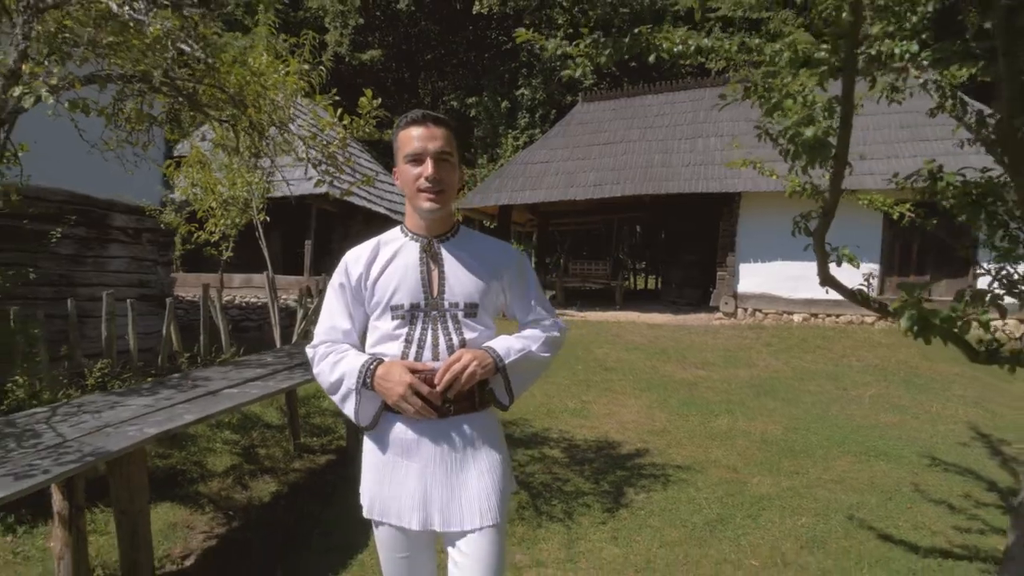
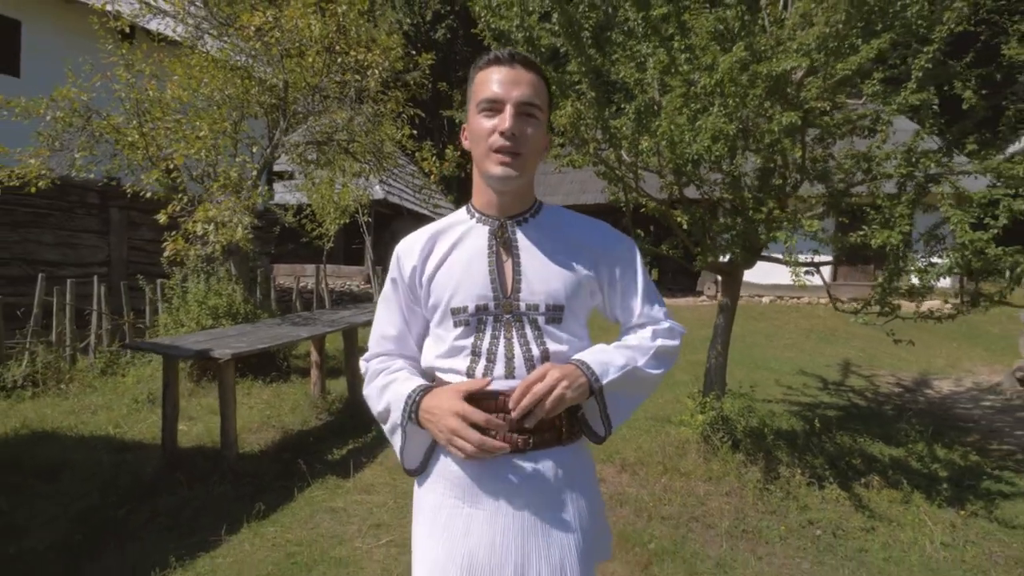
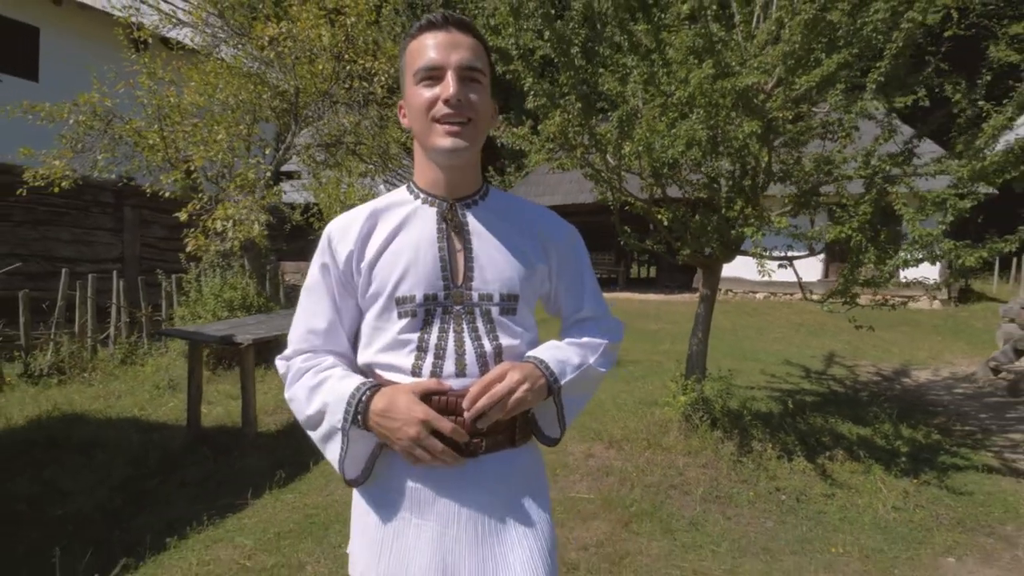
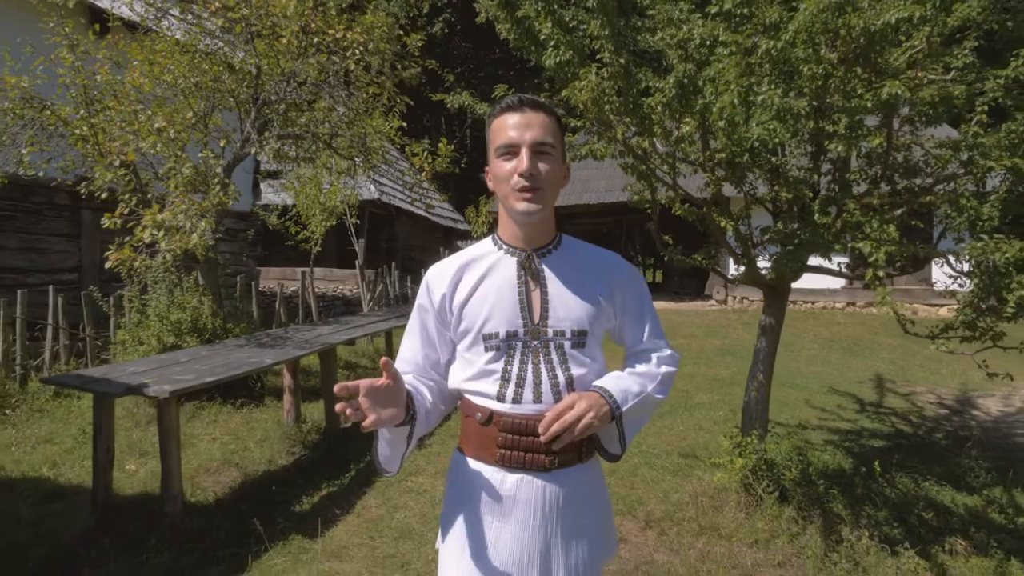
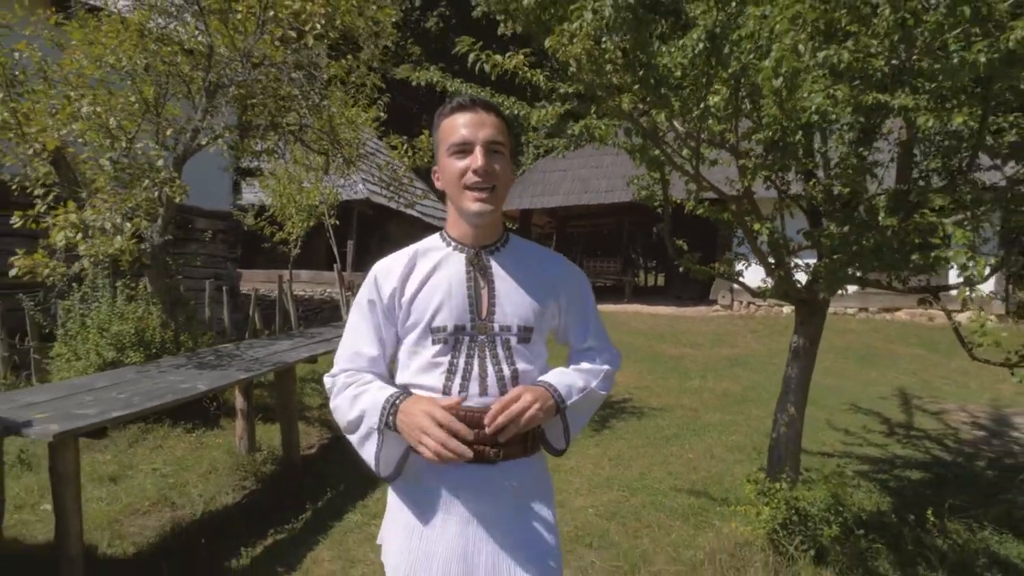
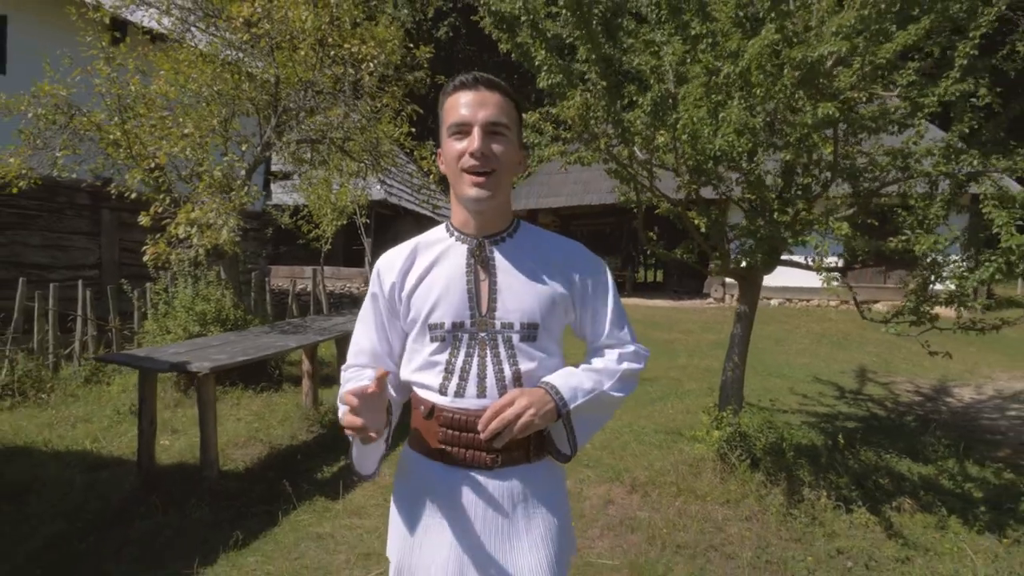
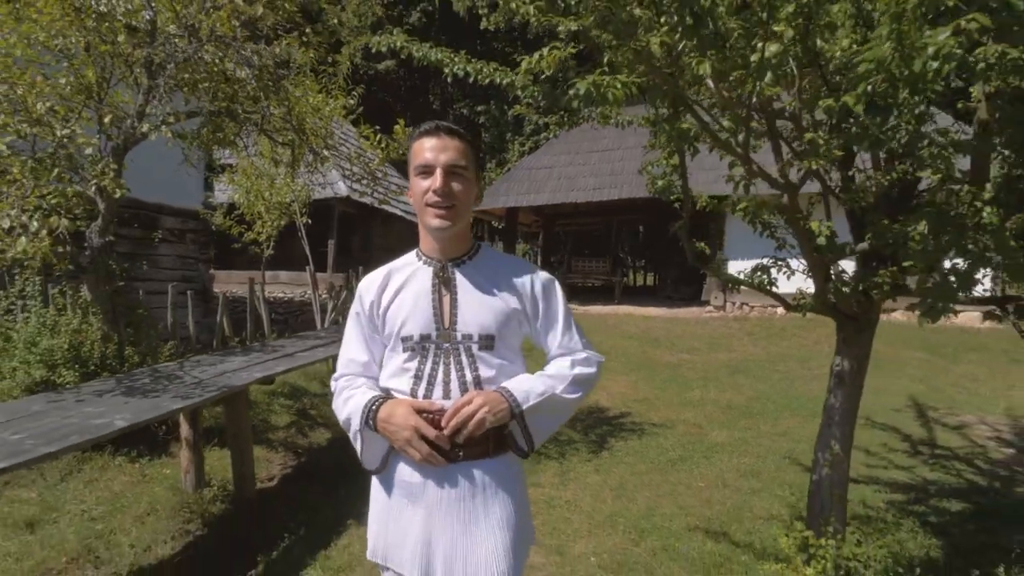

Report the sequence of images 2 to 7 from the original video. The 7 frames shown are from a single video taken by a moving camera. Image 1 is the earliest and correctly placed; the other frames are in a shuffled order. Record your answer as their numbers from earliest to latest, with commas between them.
7, 5, 4, 6, 2, 3
